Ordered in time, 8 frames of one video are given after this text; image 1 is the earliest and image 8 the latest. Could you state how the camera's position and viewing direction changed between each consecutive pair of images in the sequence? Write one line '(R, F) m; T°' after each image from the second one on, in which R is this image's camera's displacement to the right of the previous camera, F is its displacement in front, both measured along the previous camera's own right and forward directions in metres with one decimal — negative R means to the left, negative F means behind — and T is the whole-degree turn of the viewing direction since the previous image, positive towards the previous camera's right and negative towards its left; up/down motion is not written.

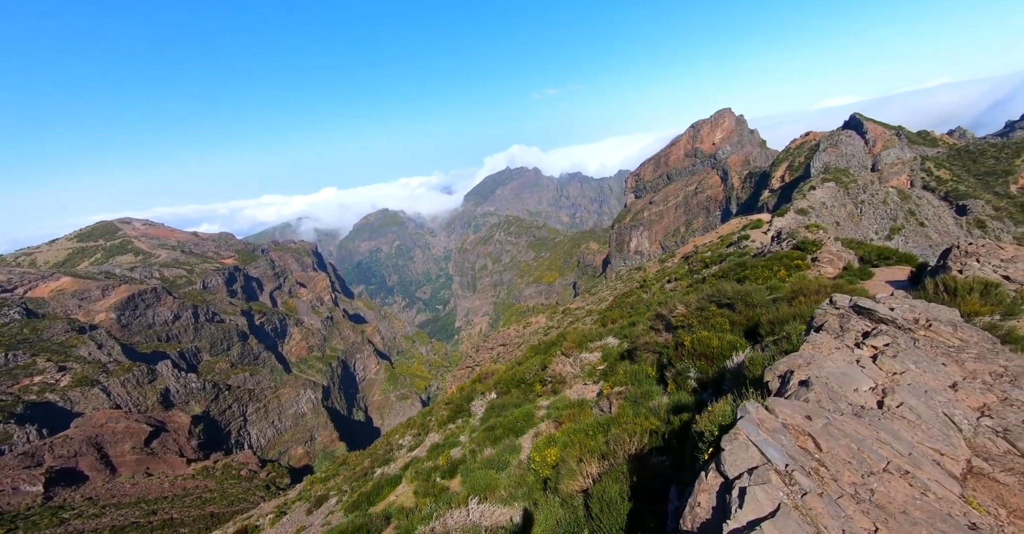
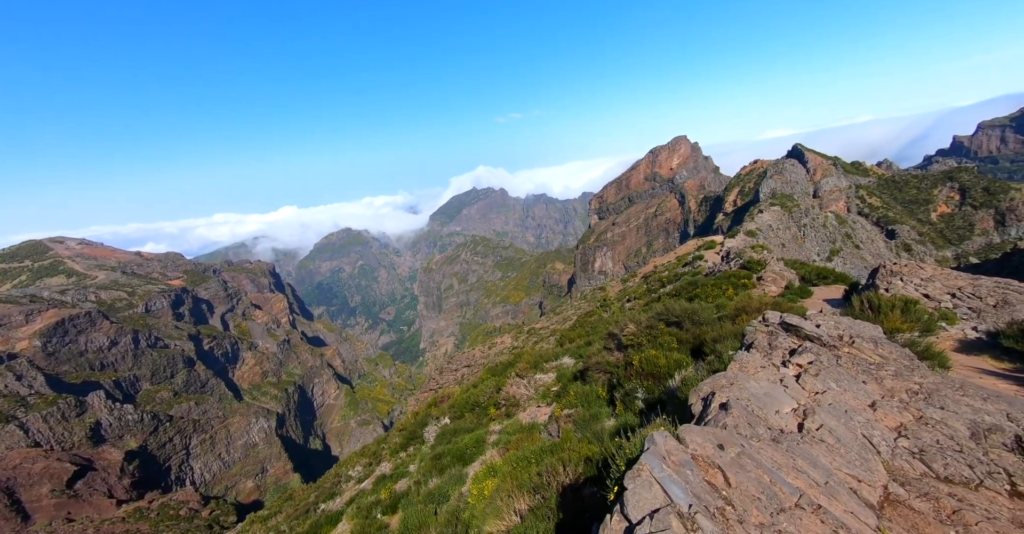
(+0.3, +0.2) m; +4°
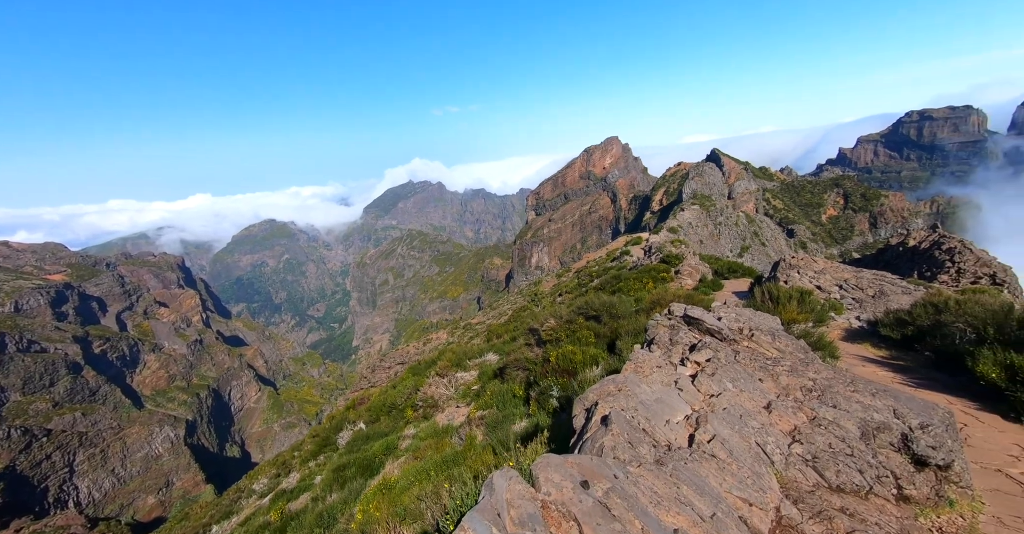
(+0.5, +0.6) m; +8°
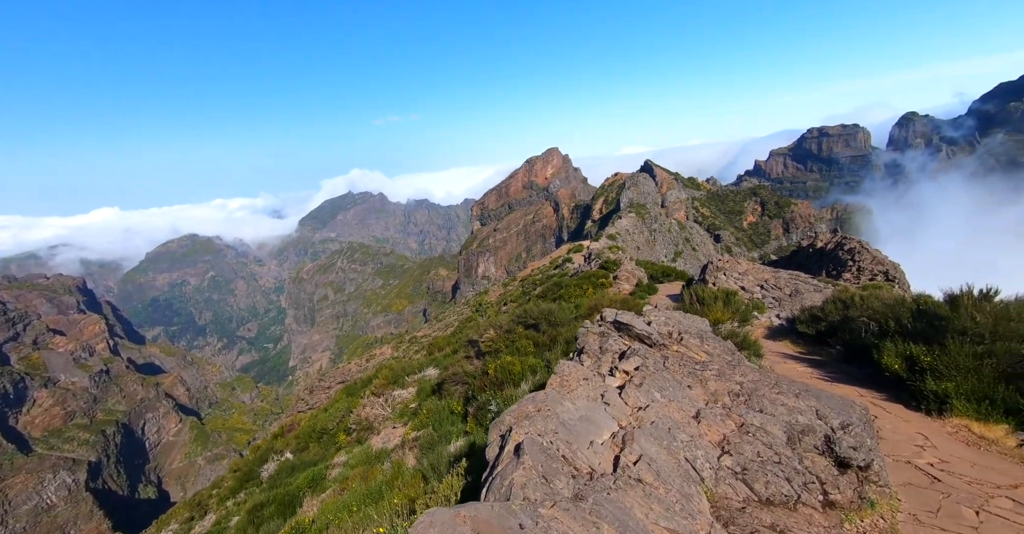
(+0.2, +0.3) m; +6°
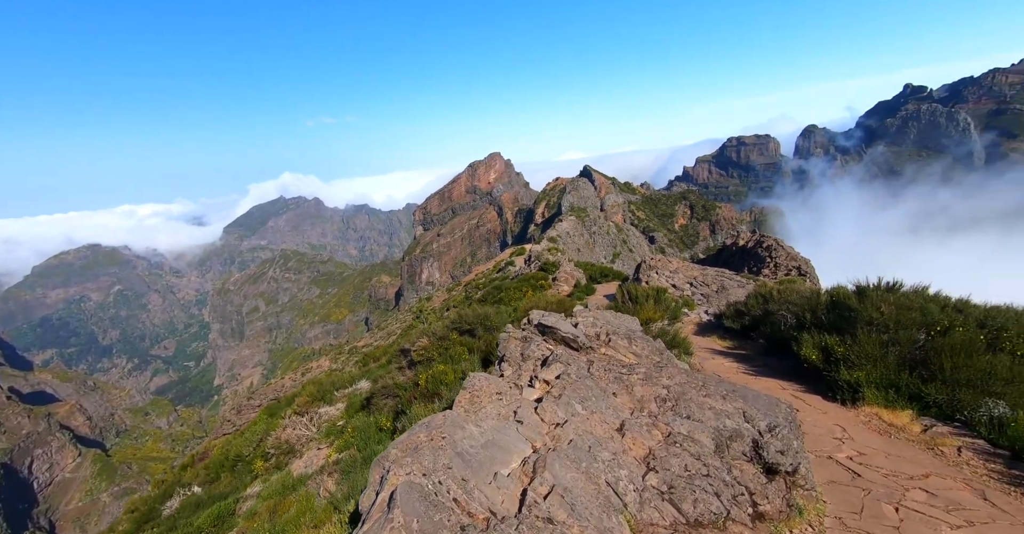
(+0.3, +0.4) m; +7°
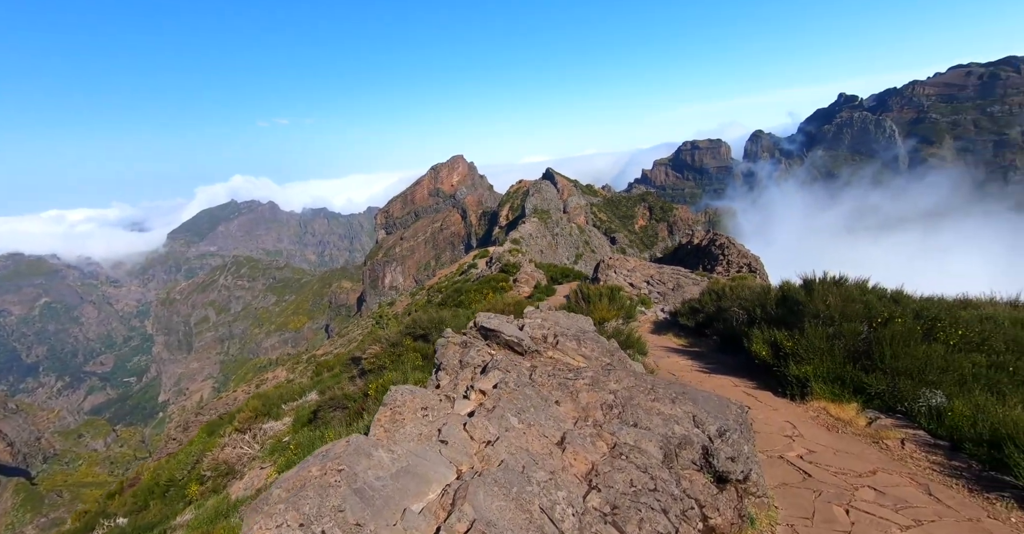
(+0.2, +0.3) m; +4°
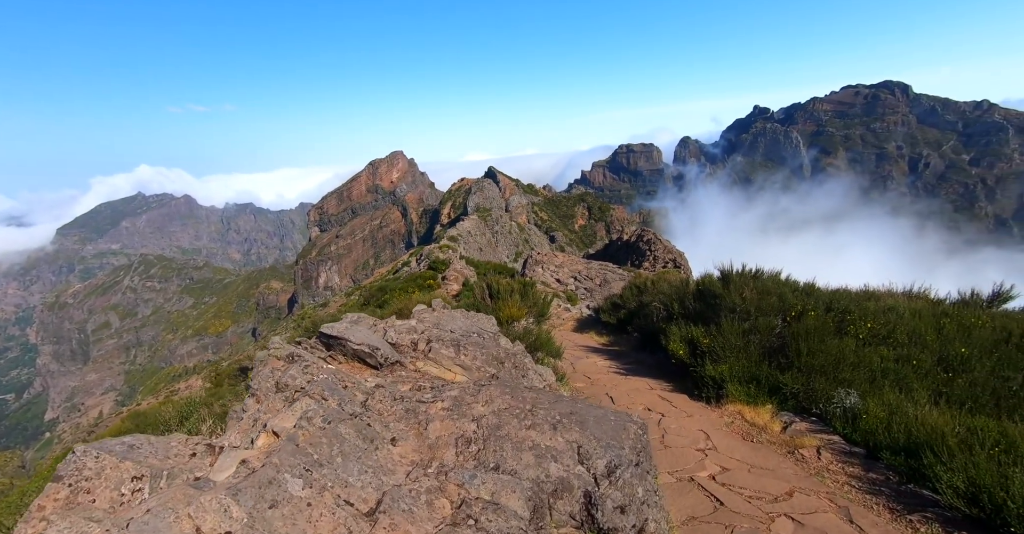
(+0.7, +1.0) m; +7°
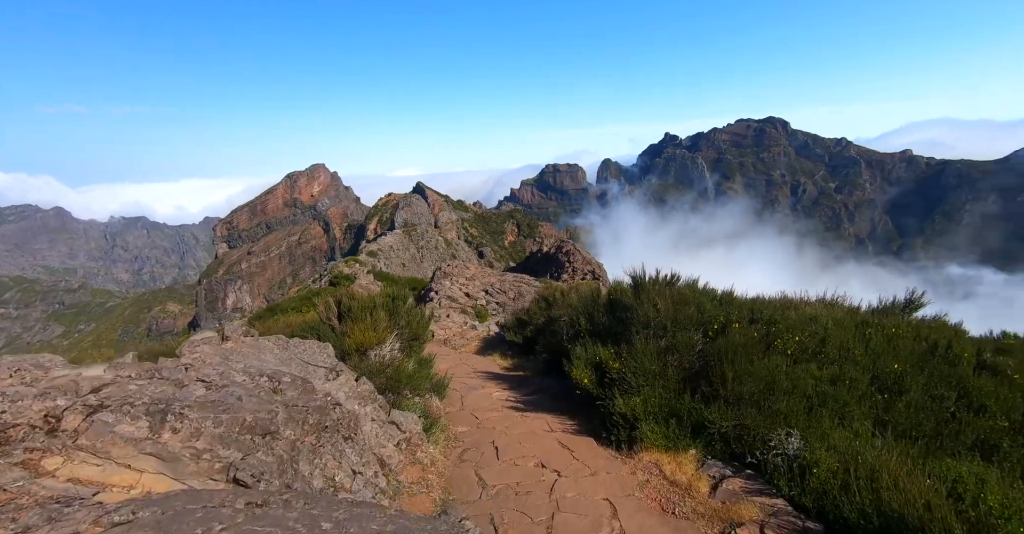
(+0.8, +1.8) m; +9°
